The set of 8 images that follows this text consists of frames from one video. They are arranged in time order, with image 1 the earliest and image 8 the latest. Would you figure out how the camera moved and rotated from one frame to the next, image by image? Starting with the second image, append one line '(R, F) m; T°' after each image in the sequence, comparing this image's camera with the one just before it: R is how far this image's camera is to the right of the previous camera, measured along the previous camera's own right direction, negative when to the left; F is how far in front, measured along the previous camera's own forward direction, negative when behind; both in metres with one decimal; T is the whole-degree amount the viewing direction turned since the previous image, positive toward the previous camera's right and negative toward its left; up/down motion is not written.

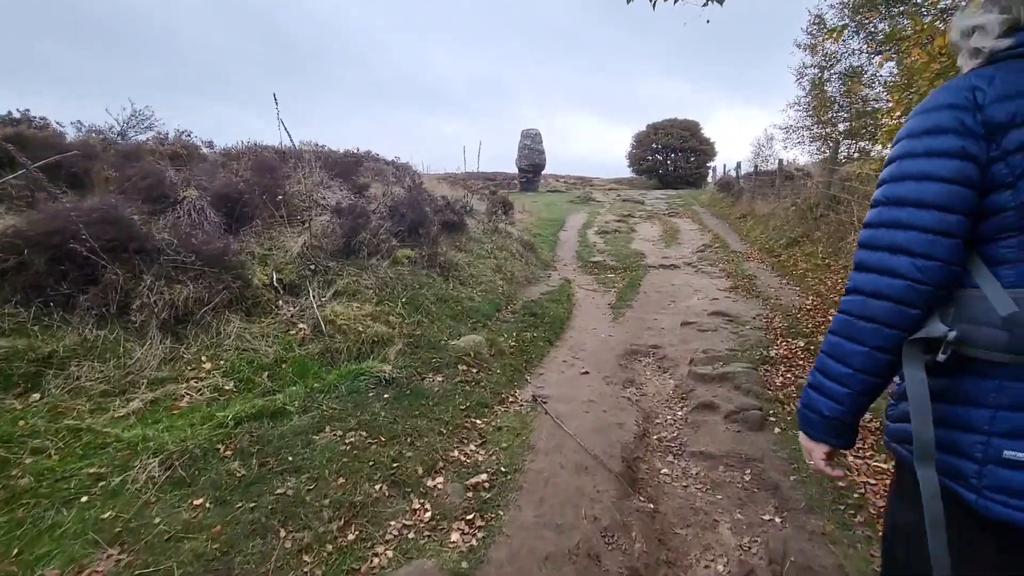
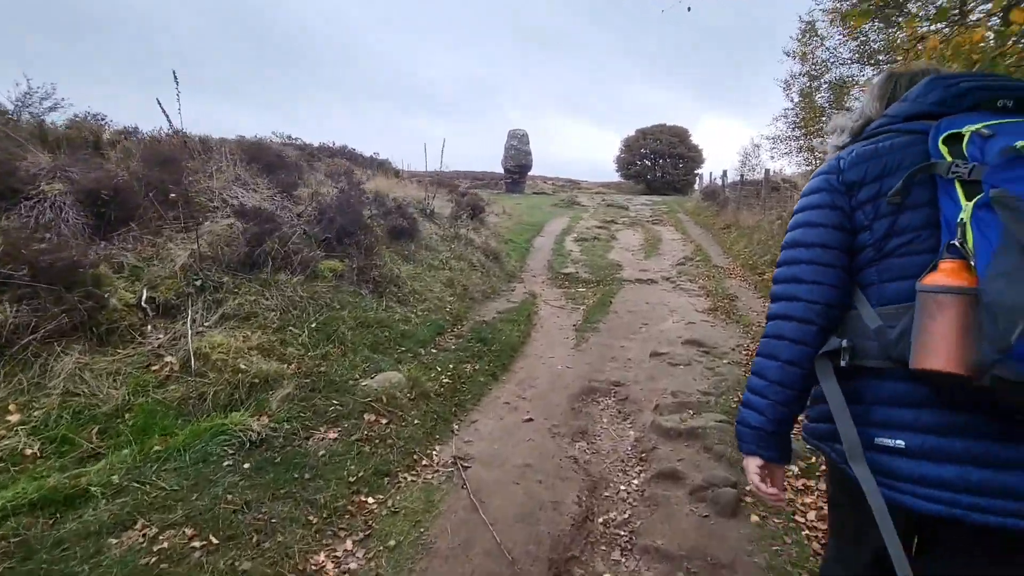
(+0.6, +1.1) m; +2°
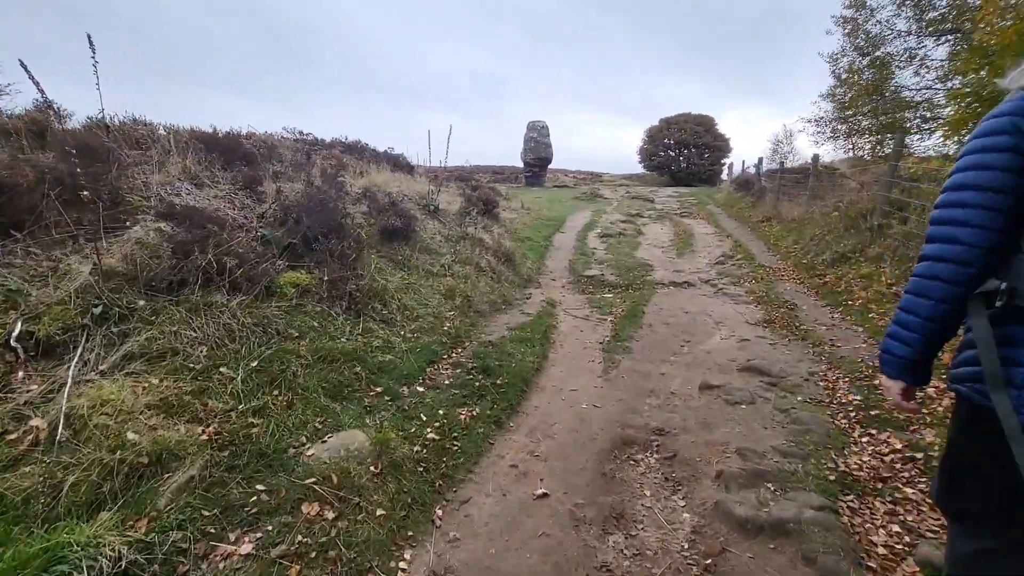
(+0.1, +1.4) m; -3°
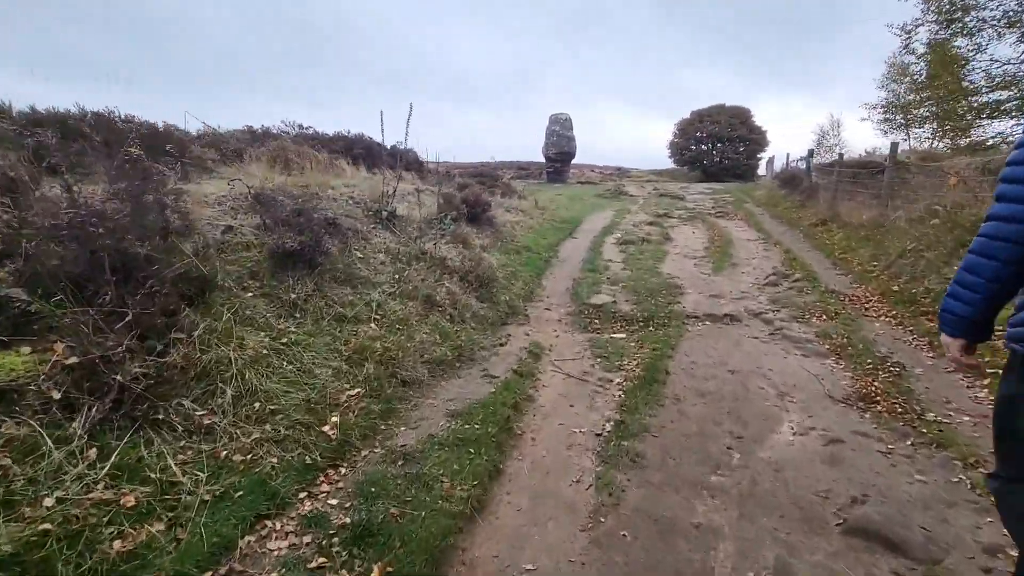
(+0.7, +2.6) m; -3°
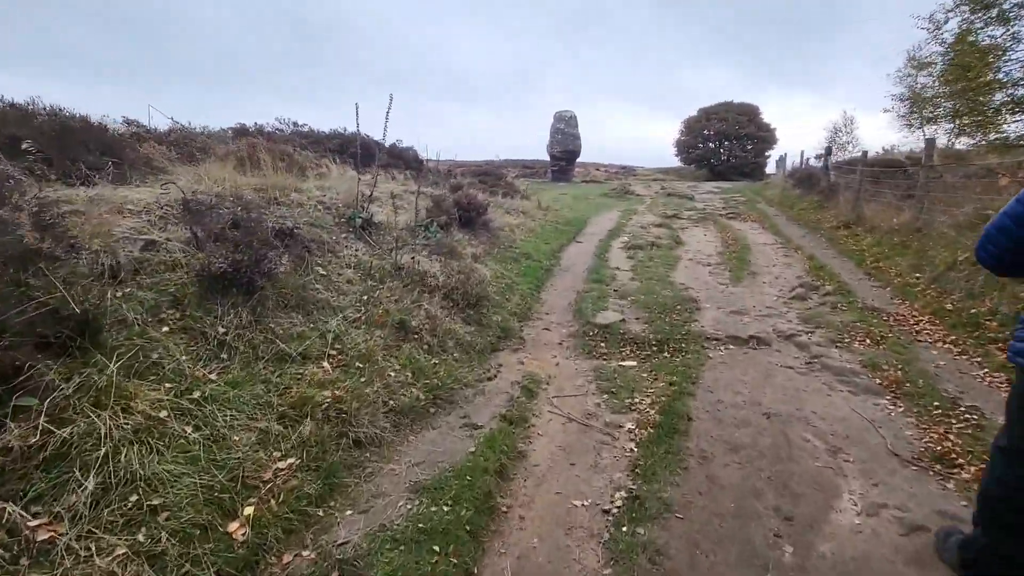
(+0.2, +1.0) m; -1°
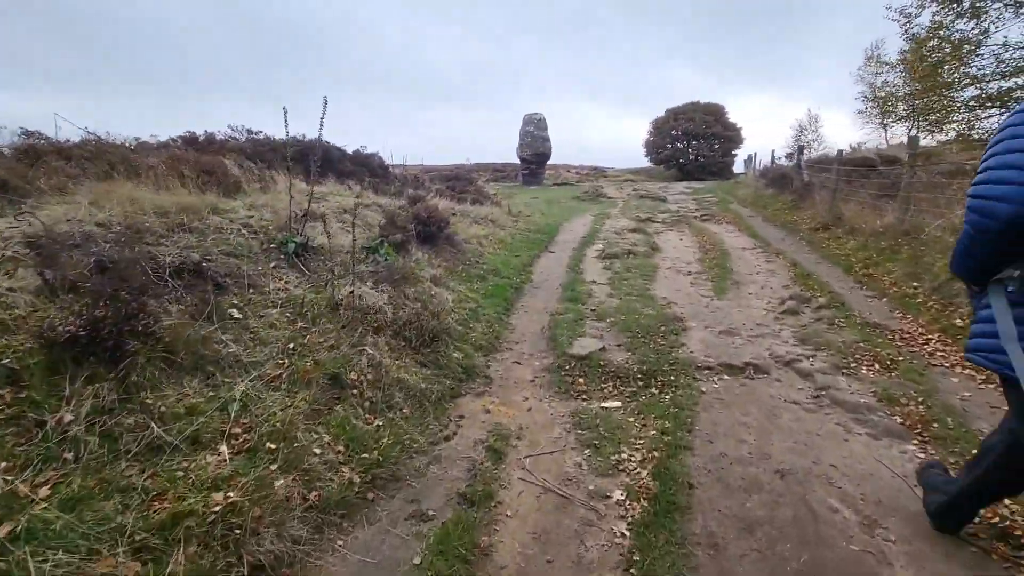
(+0.2, +0.9) m; +3°
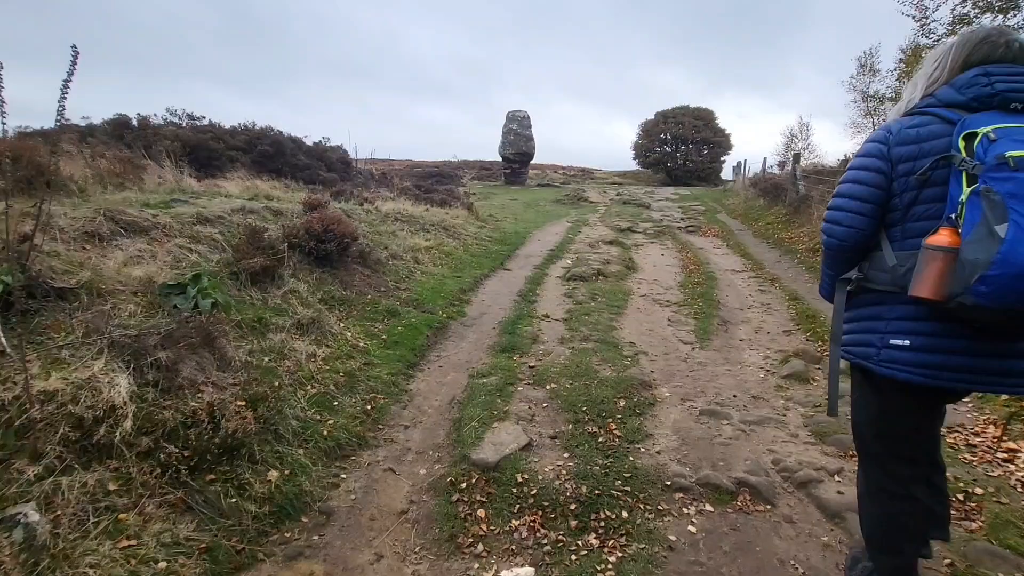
(+0.9, +2.1) m; +2°
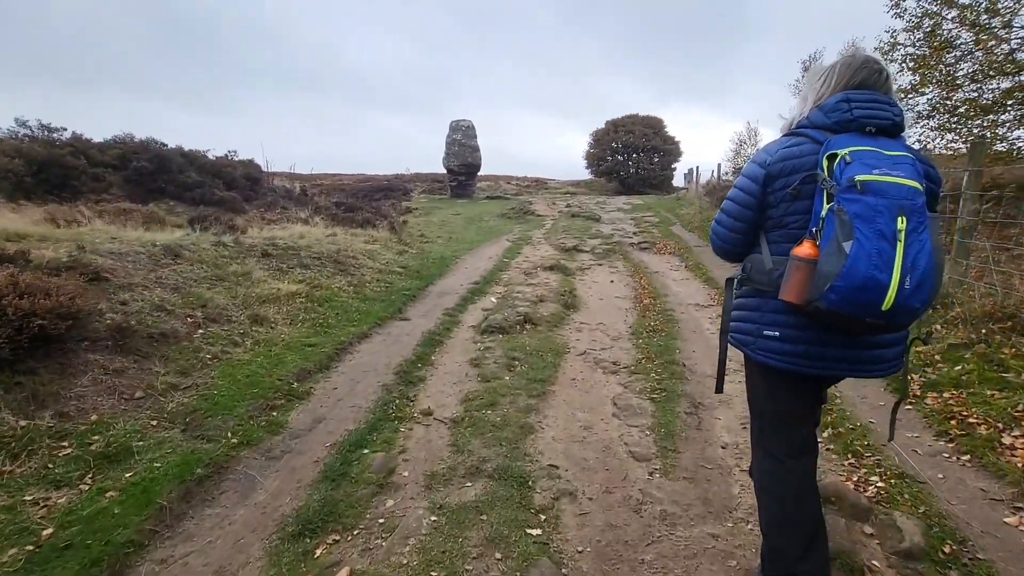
(+1.1, +2.8) m; +4°
